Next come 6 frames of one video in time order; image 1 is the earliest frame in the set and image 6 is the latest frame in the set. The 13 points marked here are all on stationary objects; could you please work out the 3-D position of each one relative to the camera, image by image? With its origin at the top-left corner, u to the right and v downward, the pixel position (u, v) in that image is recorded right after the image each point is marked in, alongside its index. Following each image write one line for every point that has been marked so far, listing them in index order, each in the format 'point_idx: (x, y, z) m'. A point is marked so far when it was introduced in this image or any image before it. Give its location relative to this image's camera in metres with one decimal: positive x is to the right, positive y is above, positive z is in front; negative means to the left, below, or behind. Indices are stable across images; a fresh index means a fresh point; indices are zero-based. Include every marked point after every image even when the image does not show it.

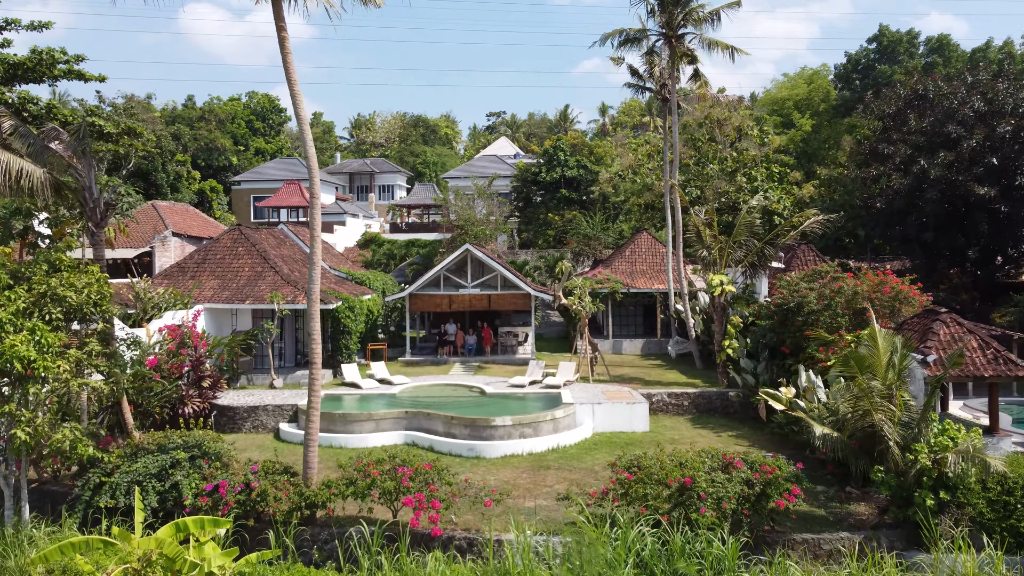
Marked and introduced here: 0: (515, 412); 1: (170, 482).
0: (+0.1, -2.9, +19.6) m
1: (-5.7, -3.2, +13.7) m
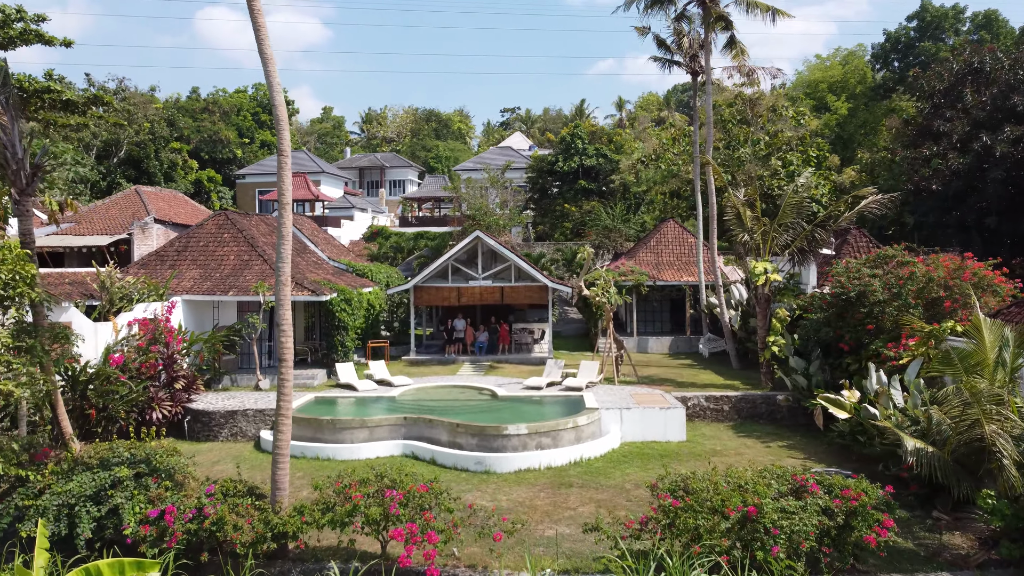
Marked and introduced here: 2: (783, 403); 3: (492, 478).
0: (+0.4, -2.7, +17.0) m
1: (-5.4, -2.9, +11.2) m
2: (+6.1, -2.6, +18.6) m
3: (-0.4, -3.4, +14.7) m
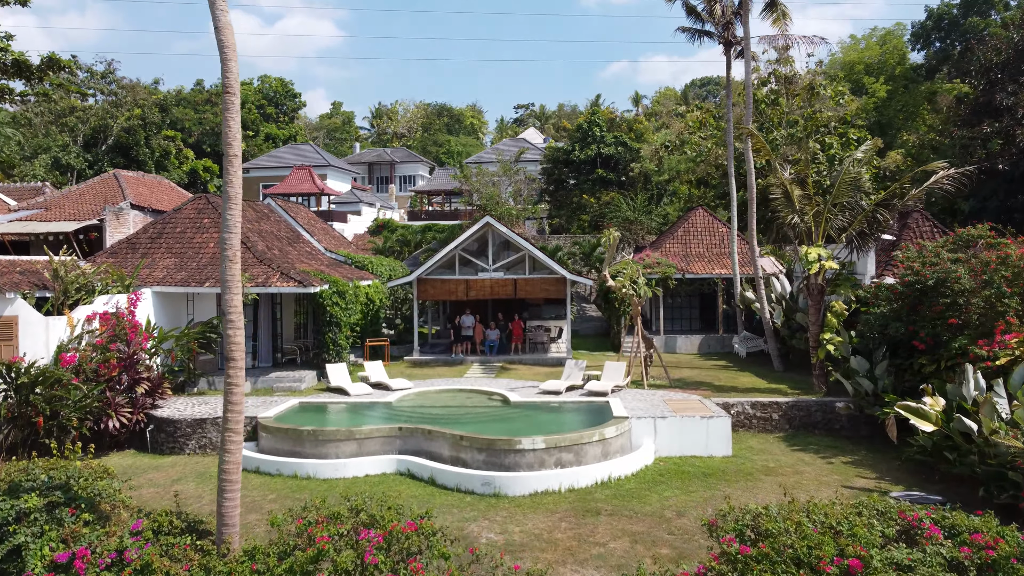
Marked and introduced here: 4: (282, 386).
0: (+0.6, -2.4, +14.4) m
1: (-5.3, -2.7, +8.7) m
2: (+6.4, -2.4, +16.0) m
3: (-0.2, -3.1, +12.1) m
4: (-5.1, -2.2, +18.2) m
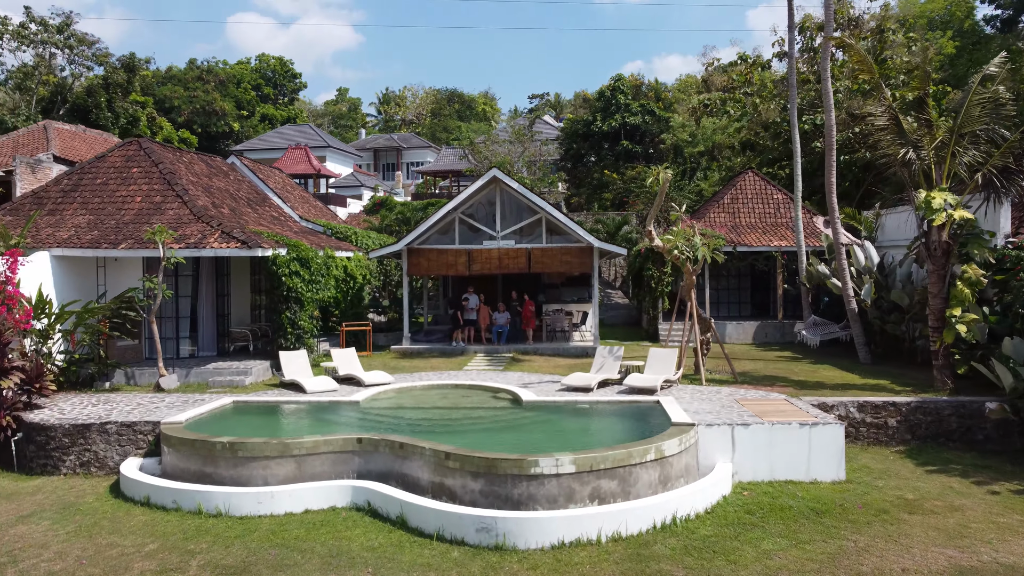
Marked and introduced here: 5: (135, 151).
0: (+0.8, -1.8, +9.8) m
1: (-5.2, -2.1, +4.3) m
2: (+6.5, -1.7, +11.3) m
3: (0.0, -2.5, +7.6) m
4: (-4.8, -1.6, +13.8) m
5: (-7.5, +2.7, +16.7) m
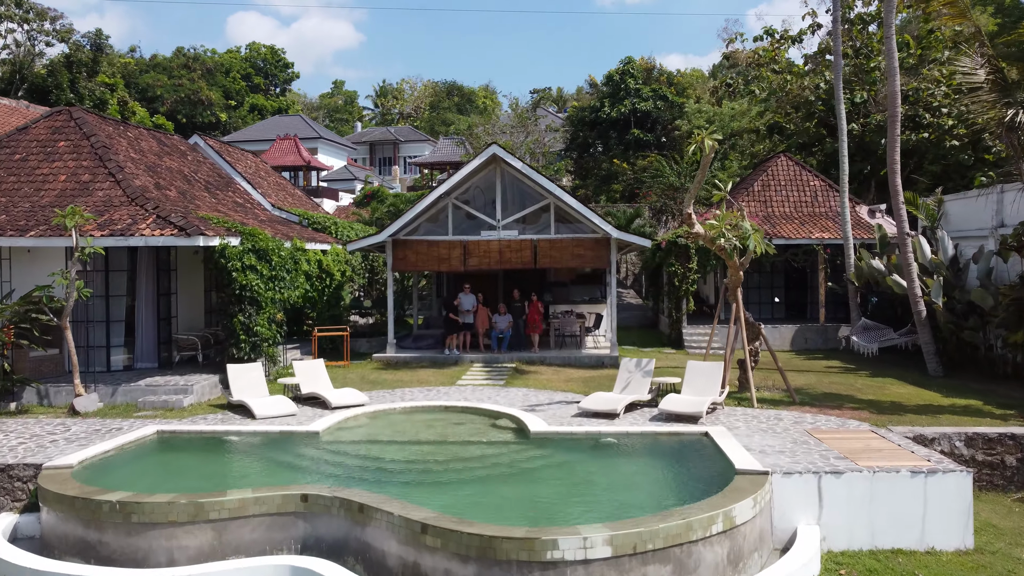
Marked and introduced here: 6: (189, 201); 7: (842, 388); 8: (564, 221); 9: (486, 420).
0: (+0.8, -1.8, +7.1) m
1: (-5.2, -2.1, +1.6) m
2: (+6.6, -1.7, +8.6) m
3: (0.0, -2.5, +4.9) m
4: (-4.8, -1.5, +11.1) m
5: (-7.5, +2.8, +14.0) m
6: (-5.4, +1.4, +13.8) m
7: (+5.0, -1.5, +12.7) m
8: (+1.0, +1.3, +16.3) m
9: (-0.3, -1.6, +10.3) m
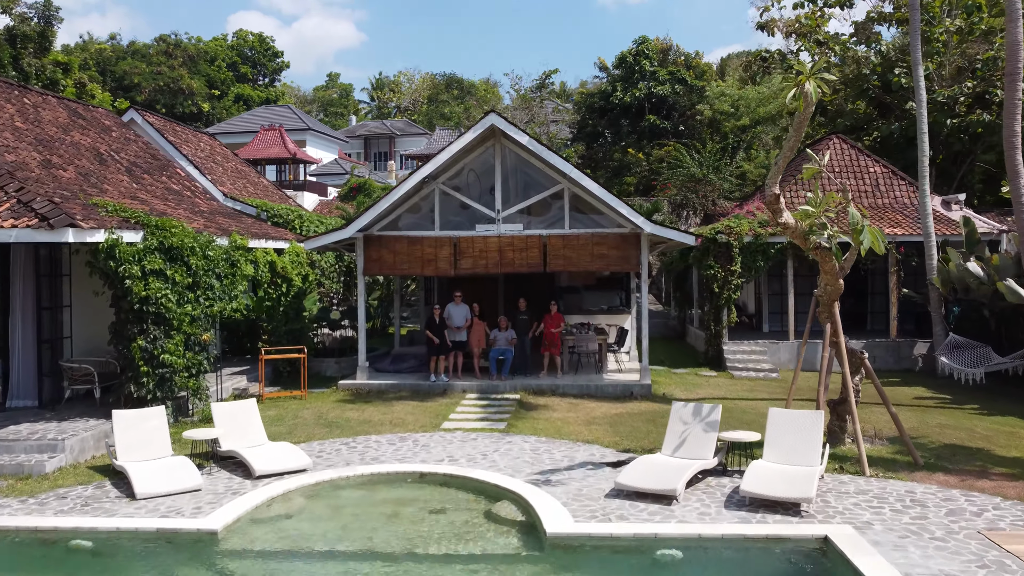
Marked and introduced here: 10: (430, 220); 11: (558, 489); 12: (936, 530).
0: (+0.8, -1.9, +3.8) m
1: (-5.2, -2.2, -1.8) m
2: (+6.6, -1.9, +5.3) m
3: (0.0, -2.6, +1.5) m
4: (-4.8, -1.7, +7.7) m
5: (-7.4, +2.7, +10.7) m
6: (-5.3, +1.3, +10.5) m
7: (+5.1, -1.7, +9.4) m
8: (+1.1, +1.2, +12.9) m
9: (-0.3, -1.8, +7.0) m
10: (-1.3, +1.0, +13.1) m
11: (+0.4, -1.7, +7.1) m
12: (+3.0, -1.7, +5.9) m
